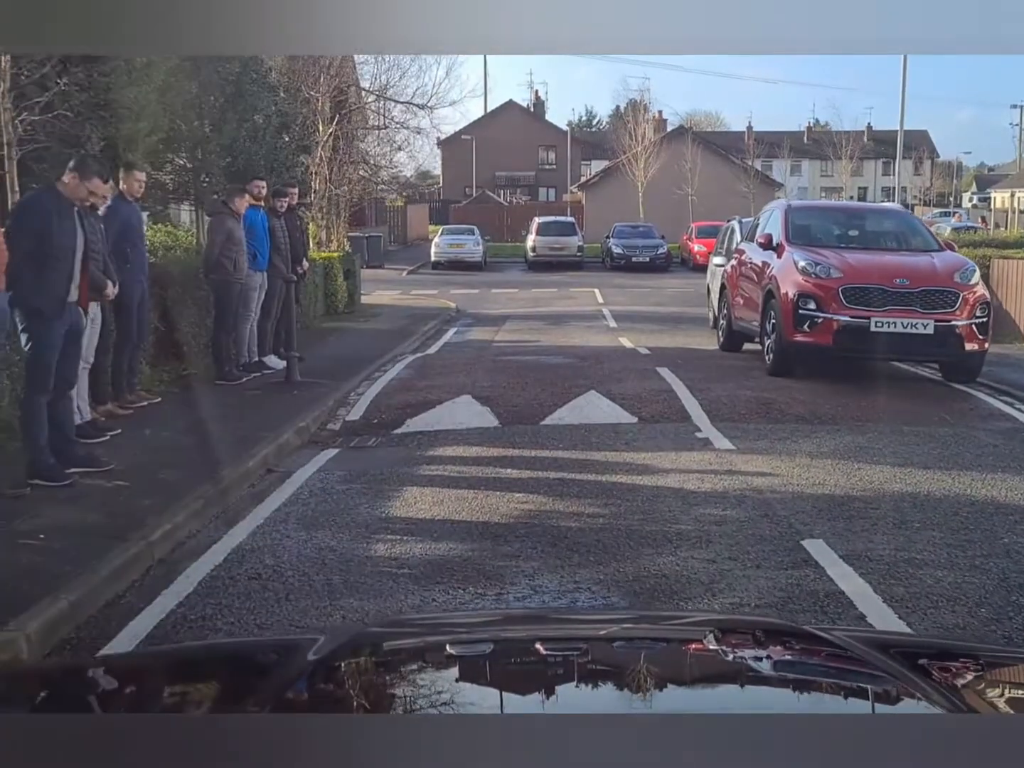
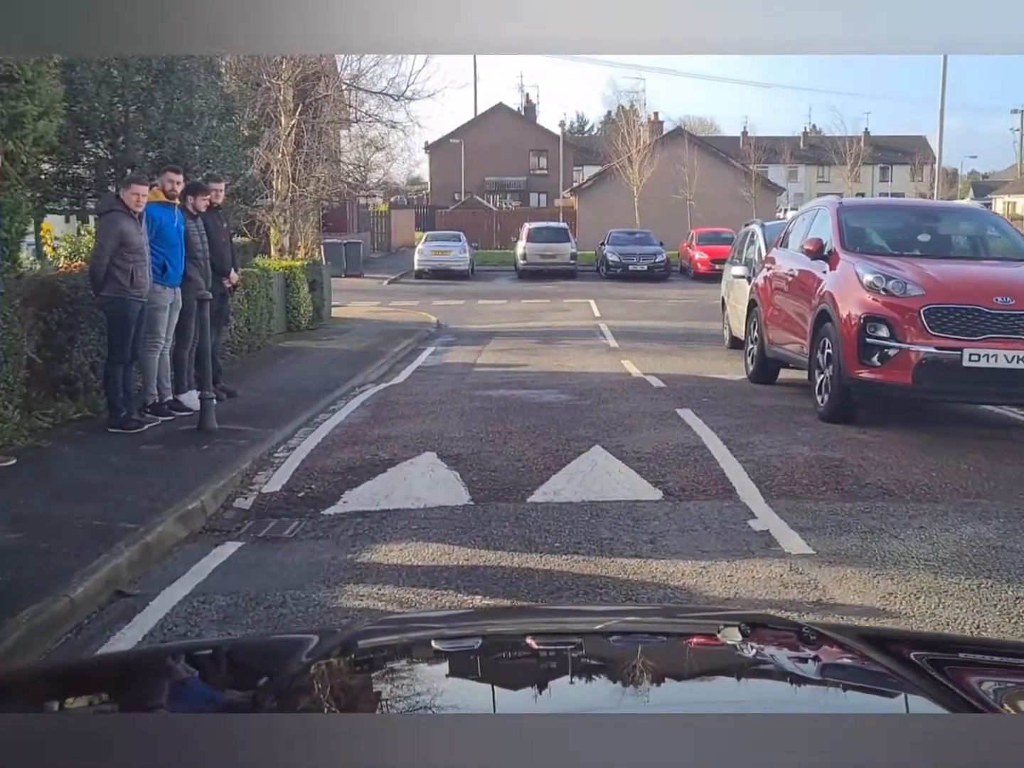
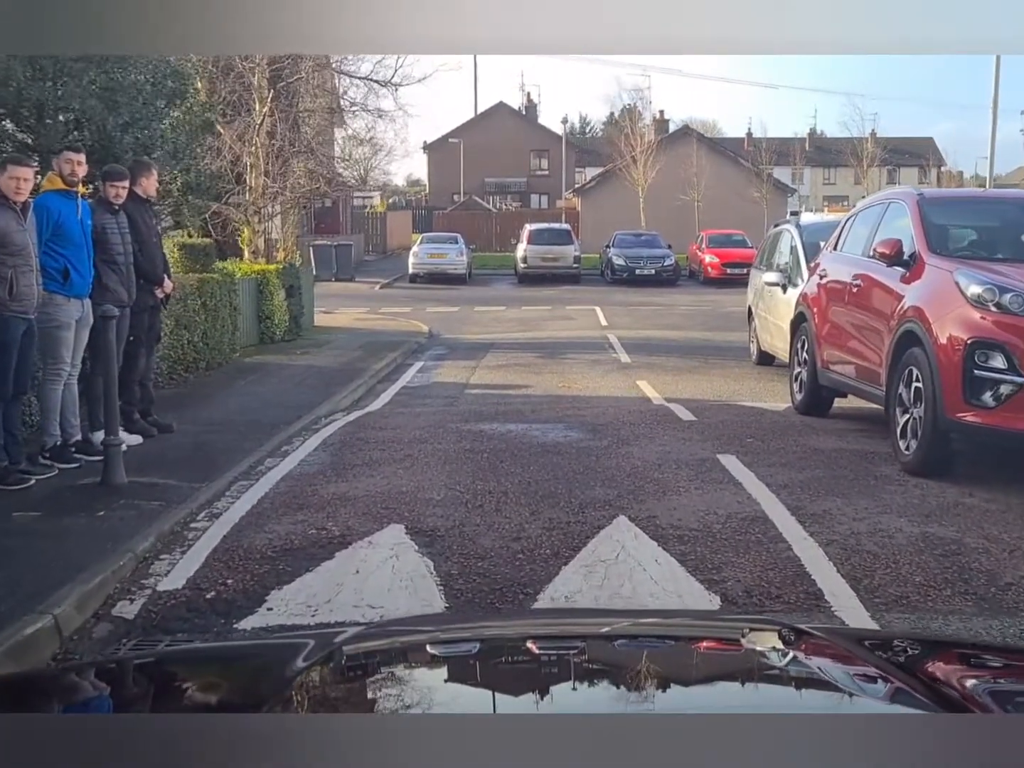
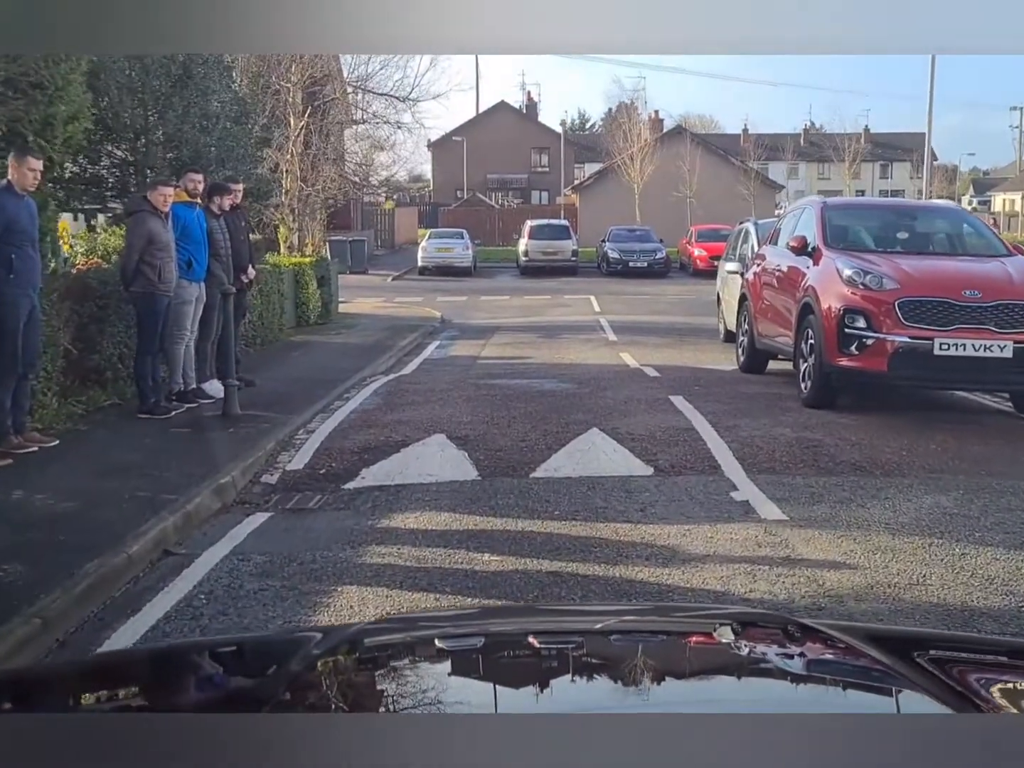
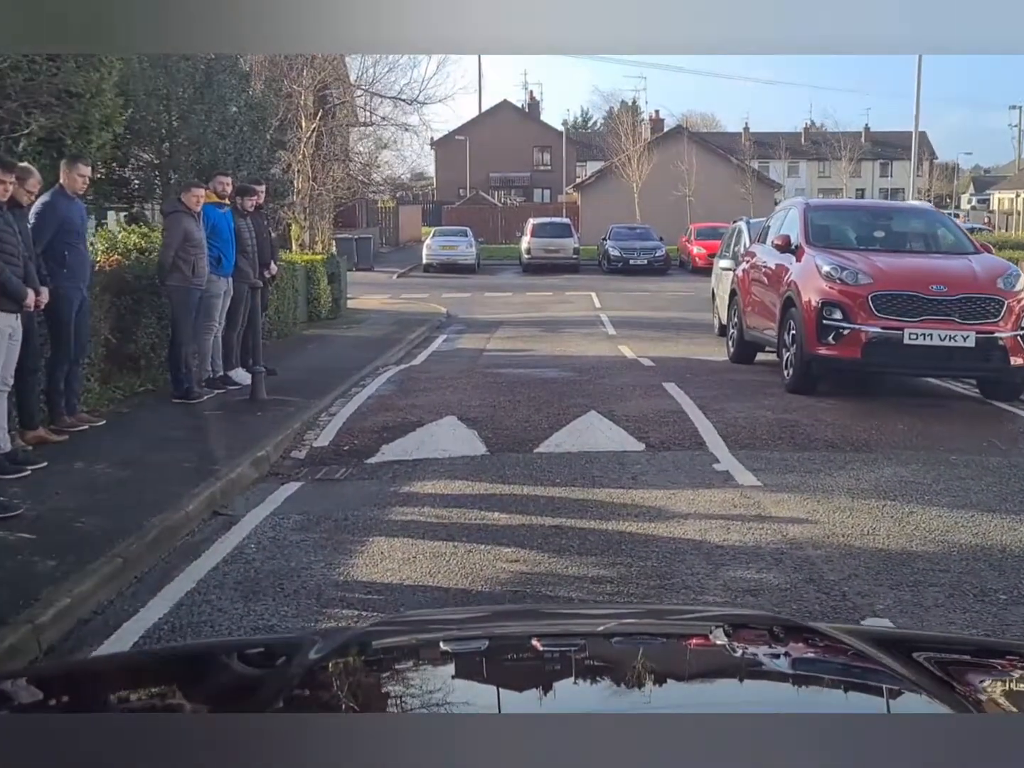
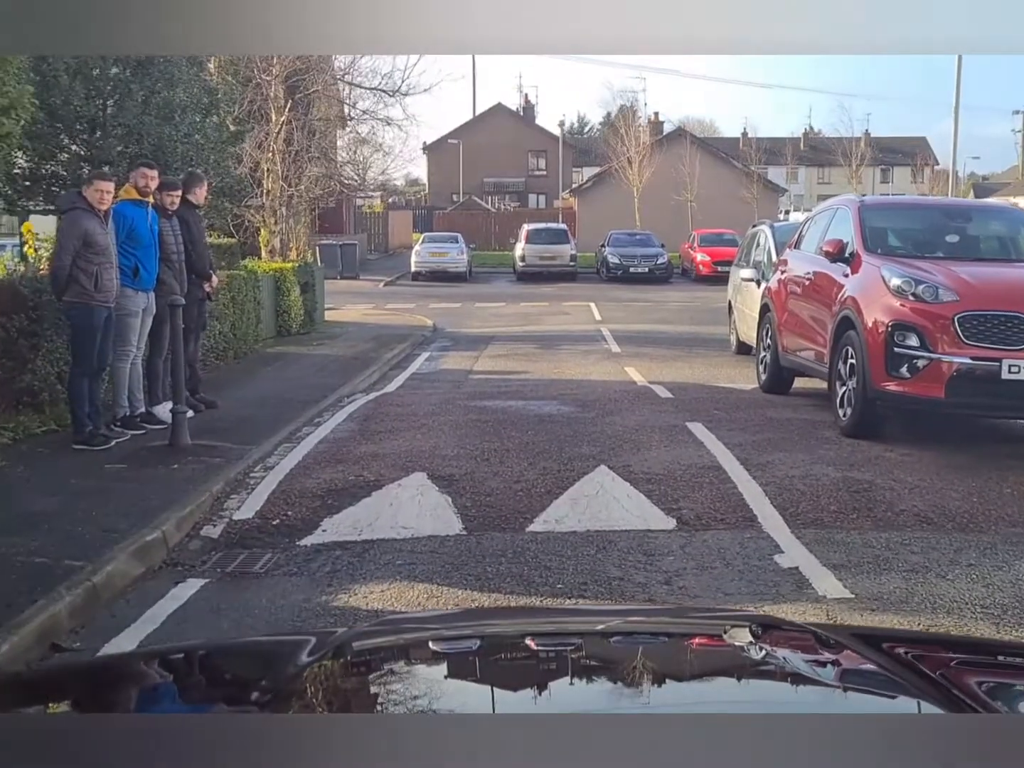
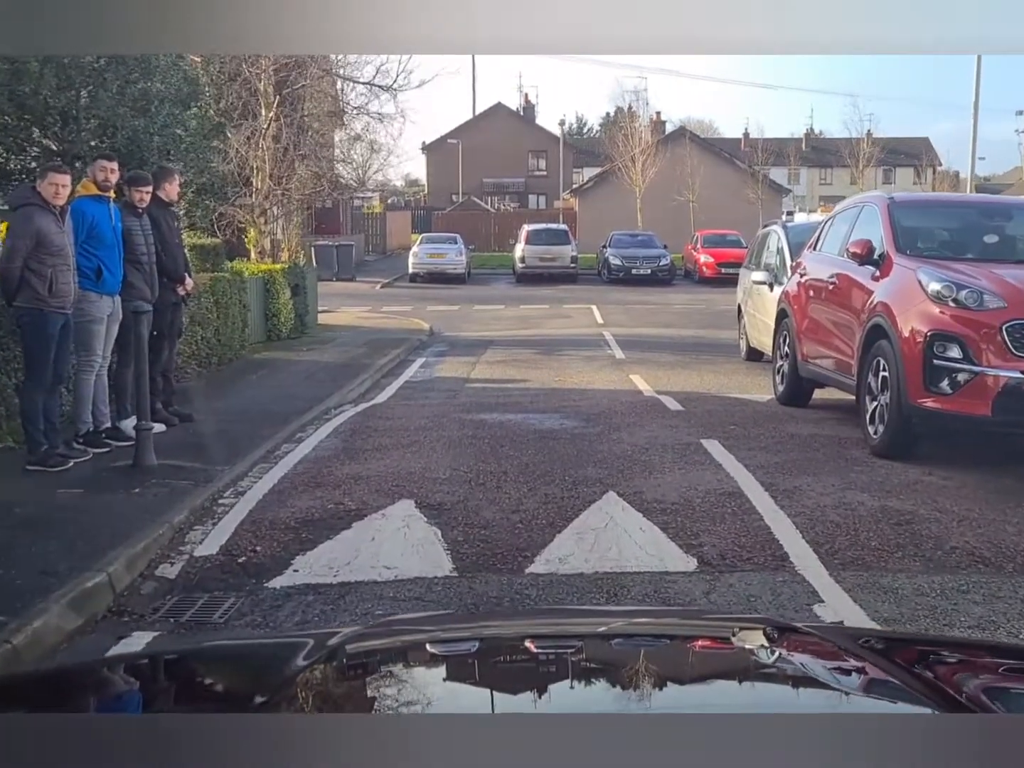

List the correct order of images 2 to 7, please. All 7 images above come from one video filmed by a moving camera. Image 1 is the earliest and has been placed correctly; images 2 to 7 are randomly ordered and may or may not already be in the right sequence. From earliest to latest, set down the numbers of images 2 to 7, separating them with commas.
5, 4, 2, 6, 7, 3
